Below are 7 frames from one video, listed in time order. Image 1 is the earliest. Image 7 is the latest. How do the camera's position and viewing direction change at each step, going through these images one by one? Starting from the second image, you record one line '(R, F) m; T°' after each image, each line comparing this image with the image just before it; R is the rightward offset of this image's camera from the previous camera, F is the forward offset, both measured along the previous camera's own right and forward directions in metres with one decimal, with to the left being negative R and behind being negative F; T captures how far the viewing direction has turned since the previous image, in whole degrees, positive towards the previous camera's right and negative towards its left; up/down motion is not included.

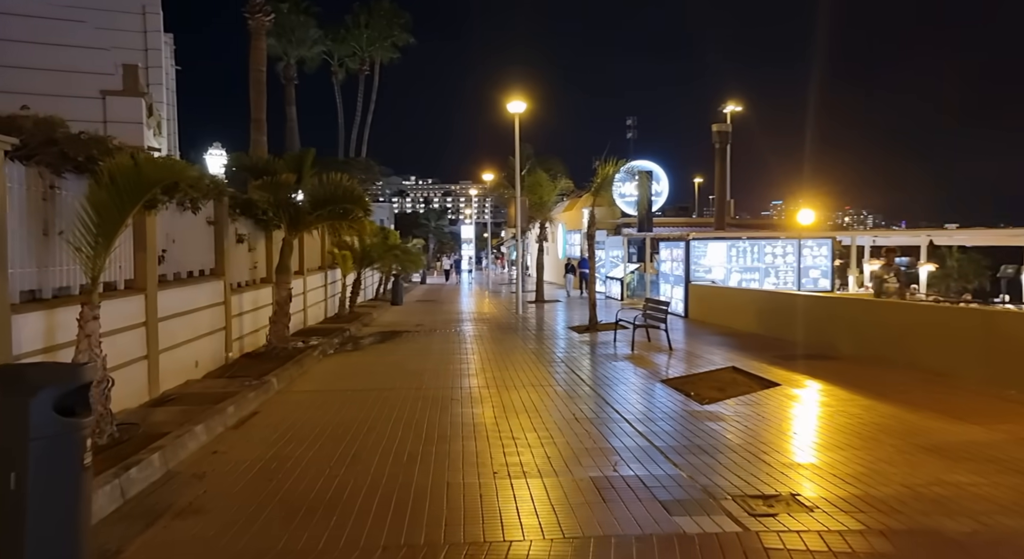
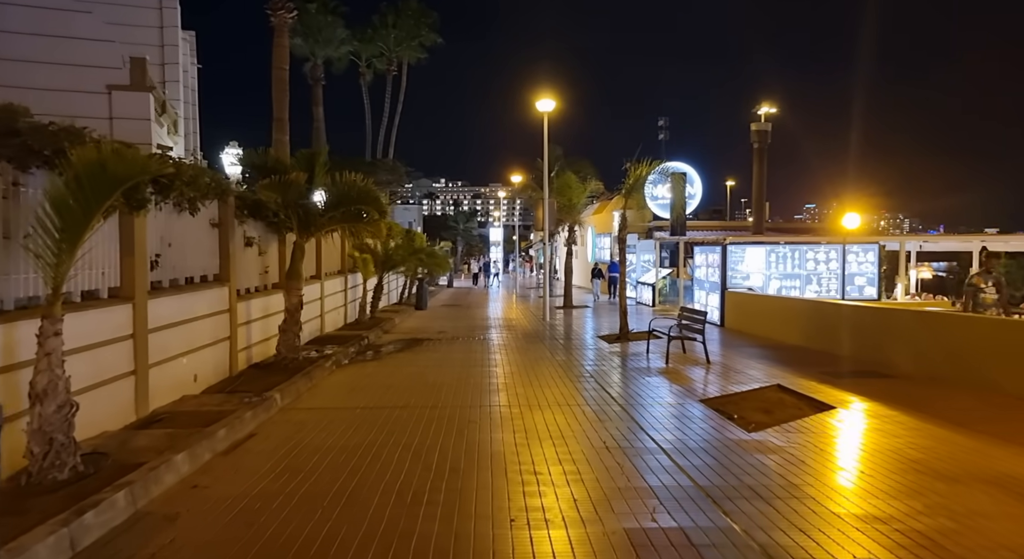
(+0.1, +0.8) m; -3°
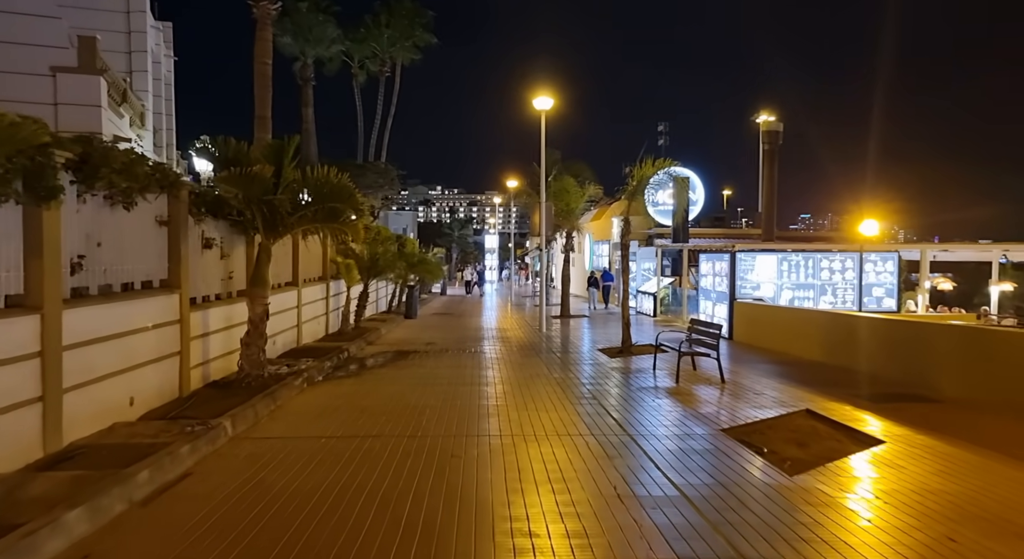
(0.0, +1.1) m; 0°
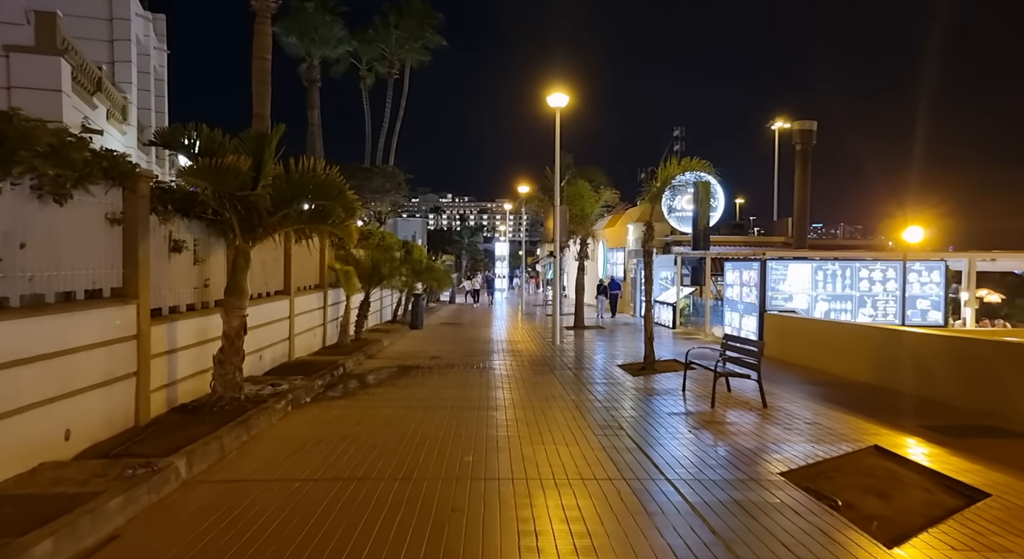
(0.0, +1.1) m; -1°
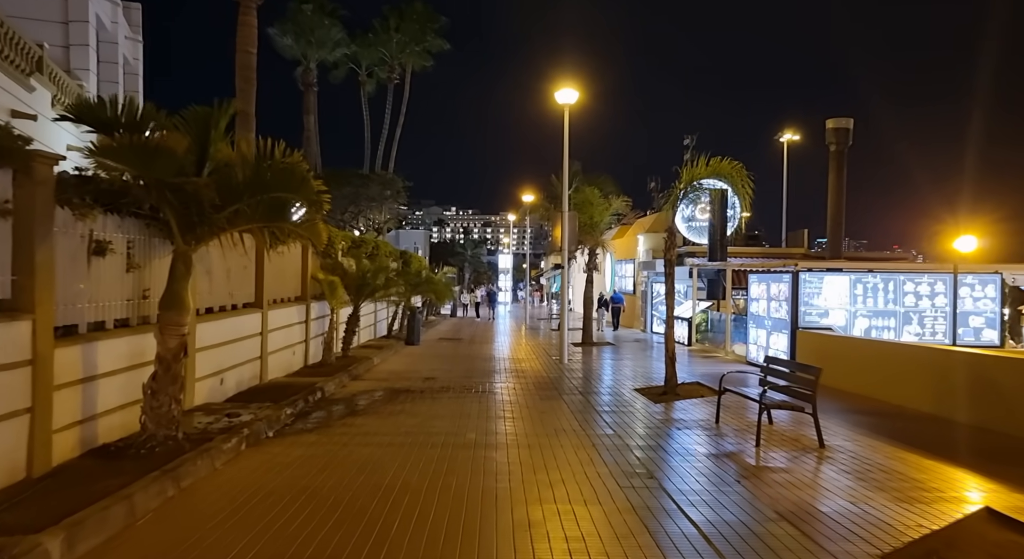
(0.0, +1.4) m; 0°
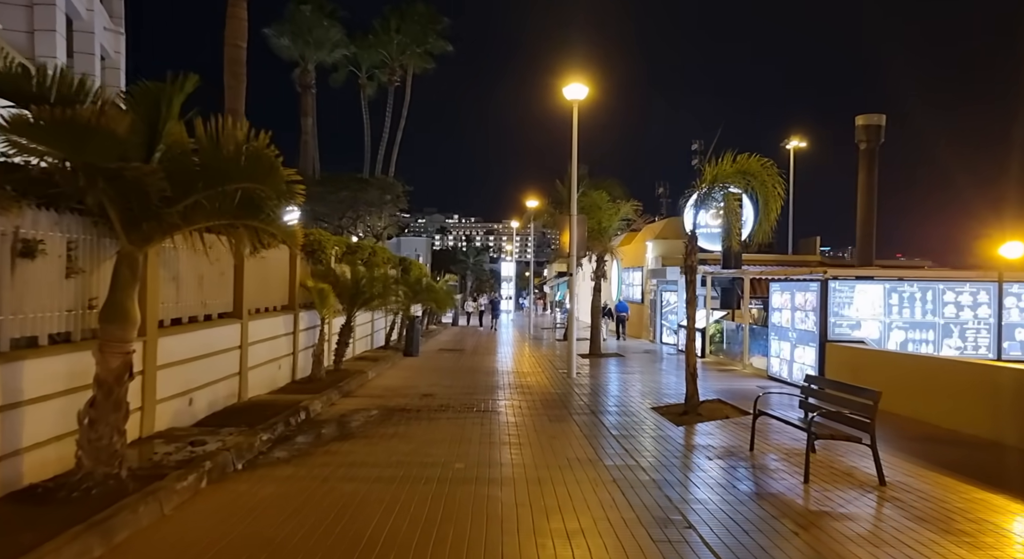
(-0.1, +1.0) m; 0°
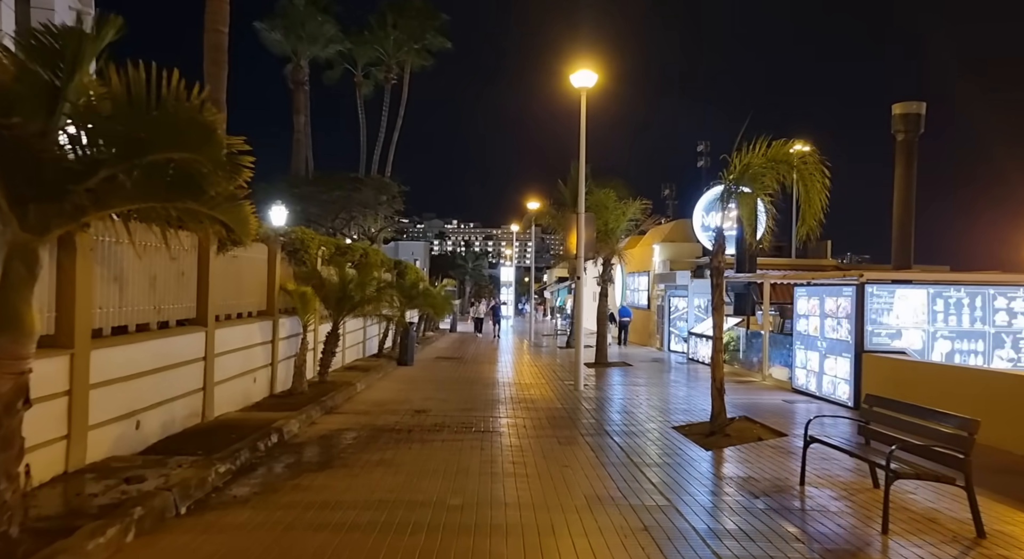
(-0.1, +1.2) m; 0°
